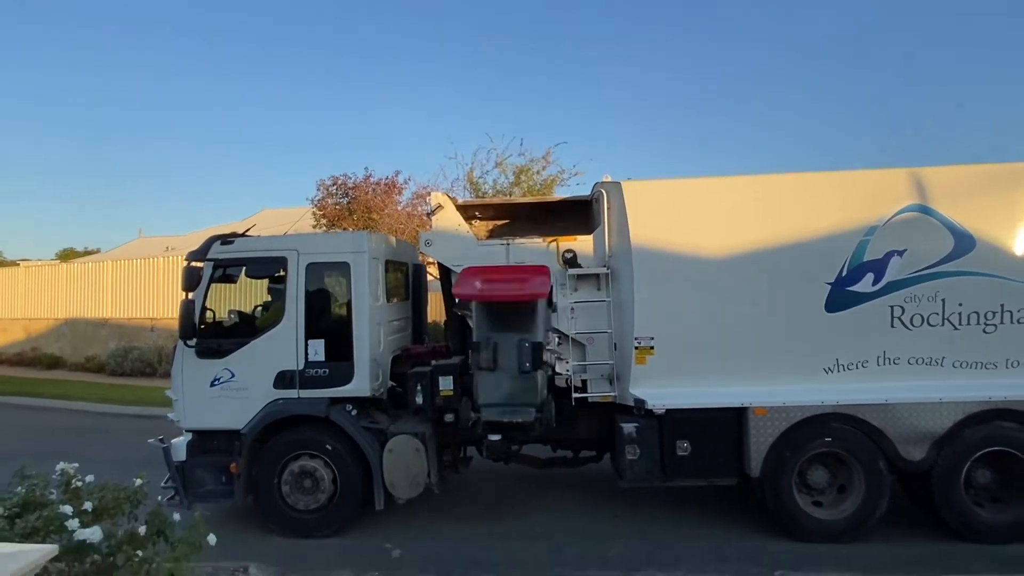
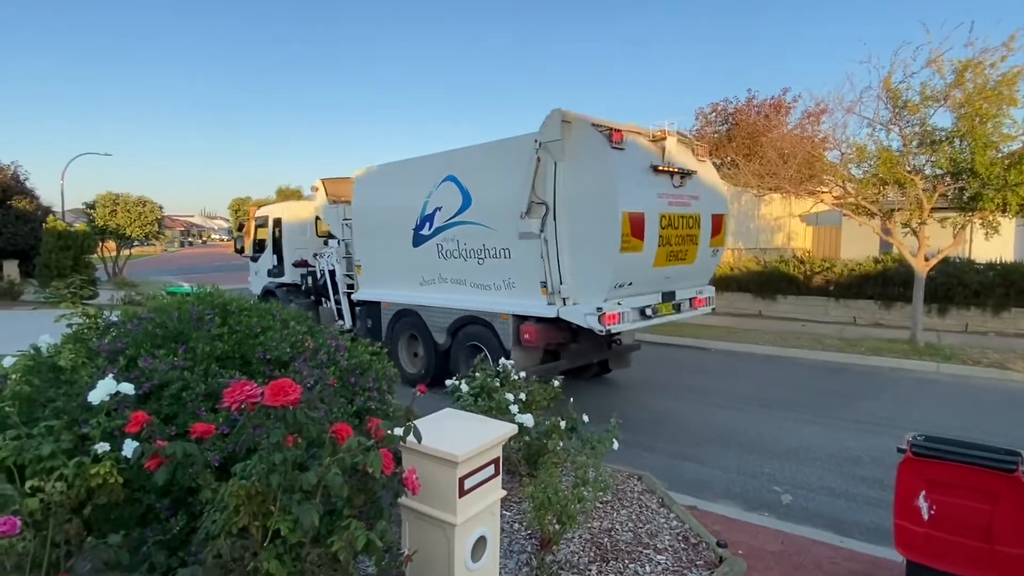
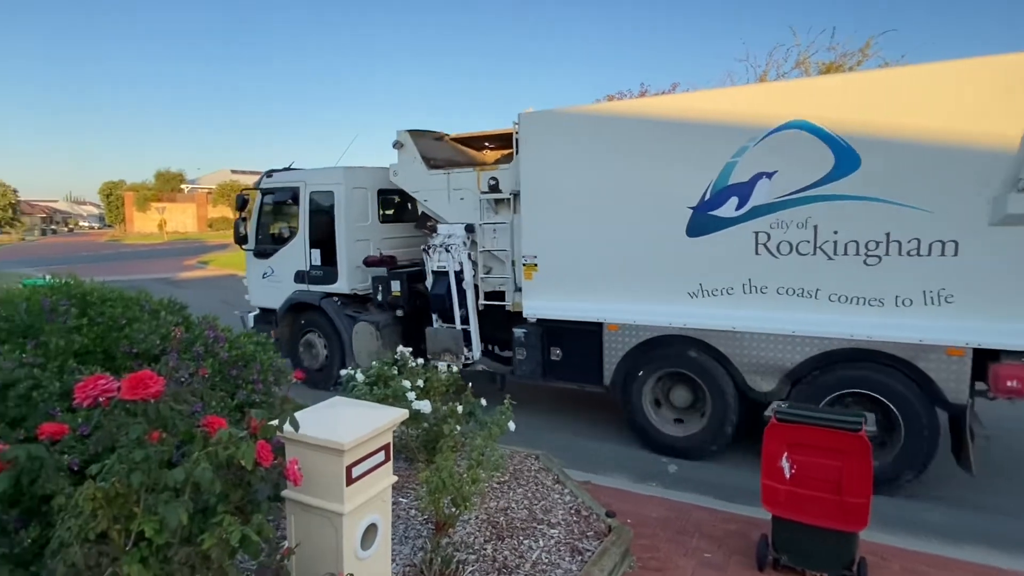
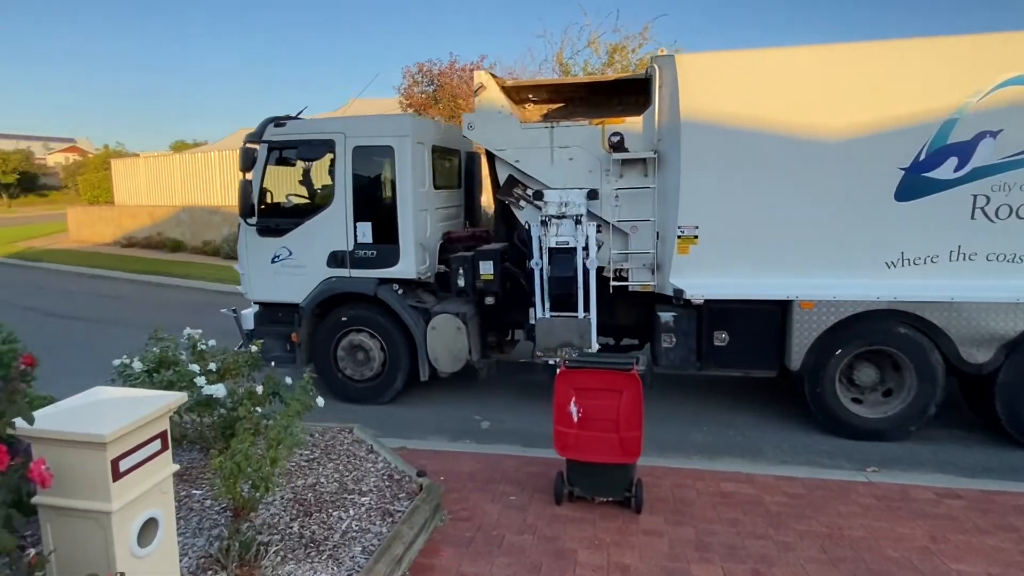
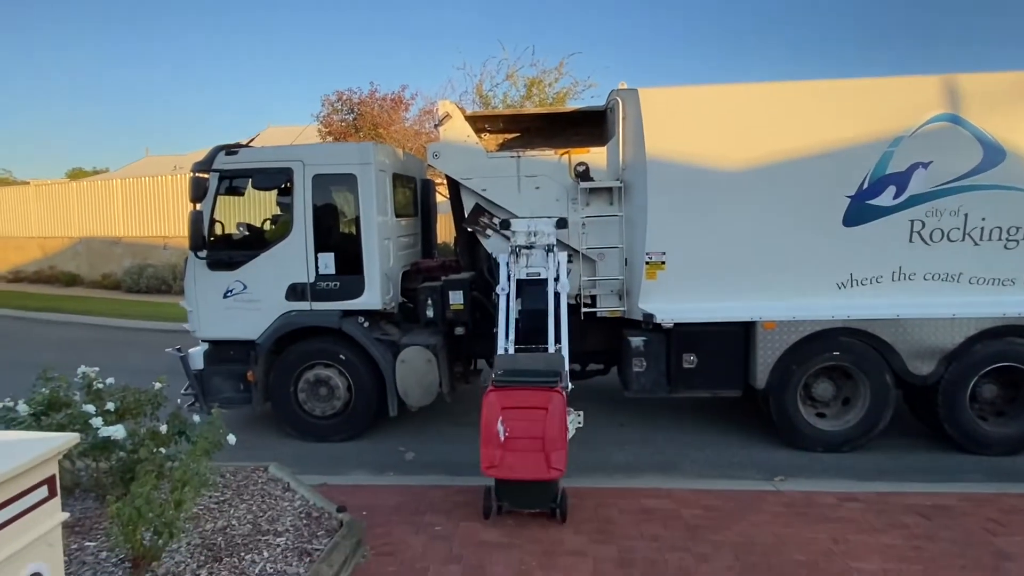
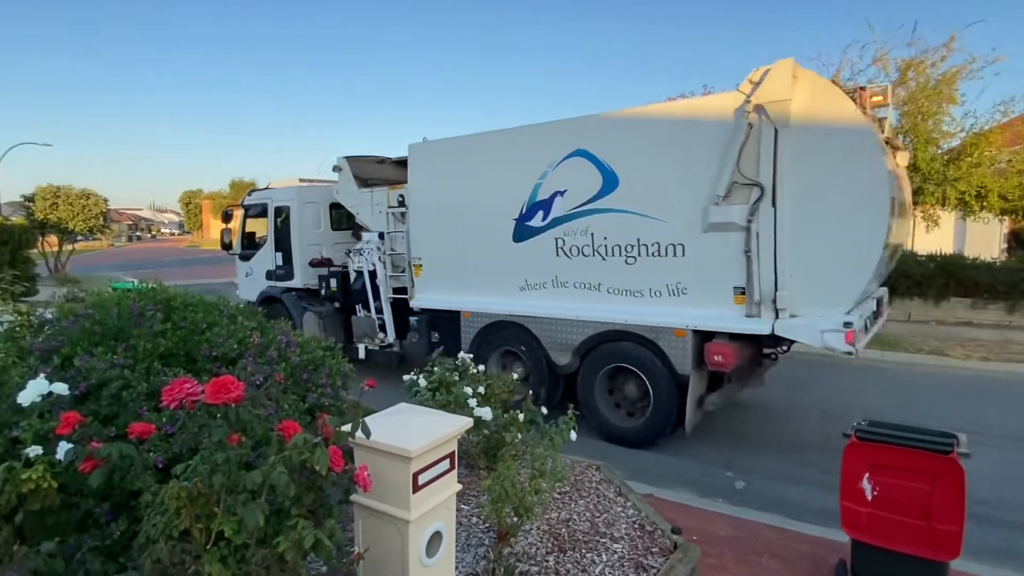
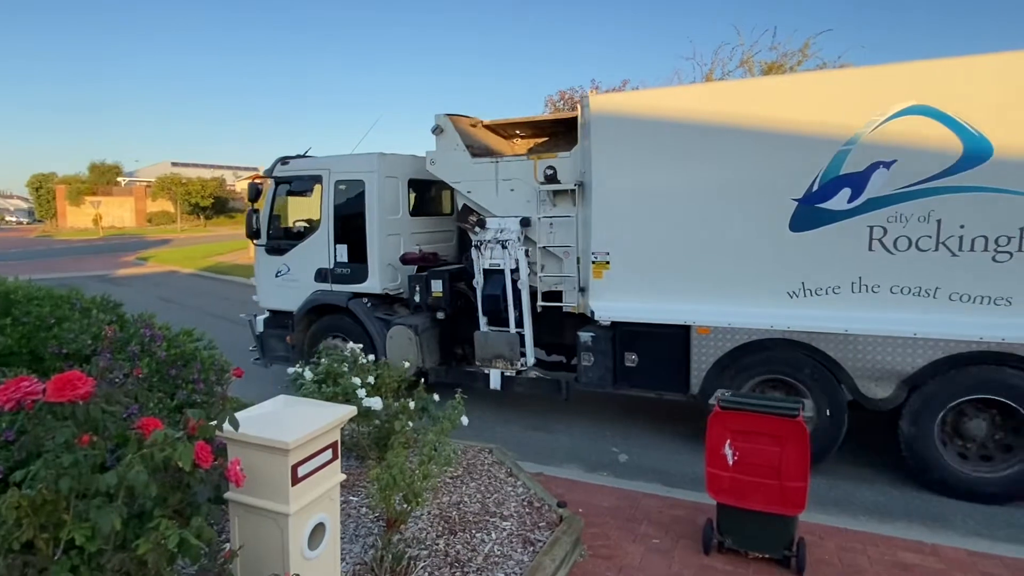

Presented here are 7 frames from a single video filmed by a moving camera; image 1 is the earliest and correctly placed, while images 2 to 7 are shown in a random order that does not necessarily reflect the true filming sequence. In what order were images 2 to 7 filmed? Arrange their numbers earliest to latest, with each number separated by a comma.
5, 4, 7, 3, 6, 2
